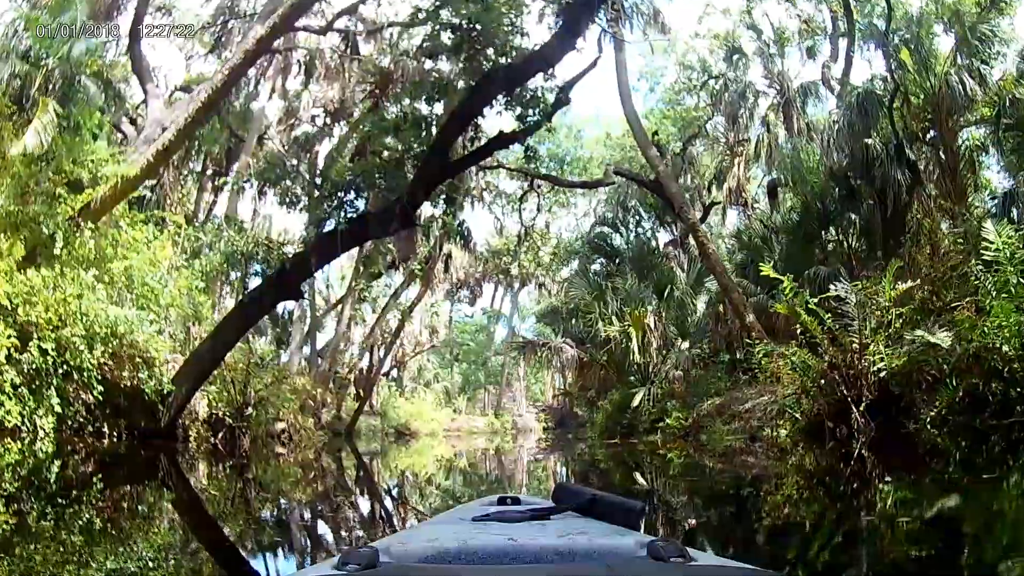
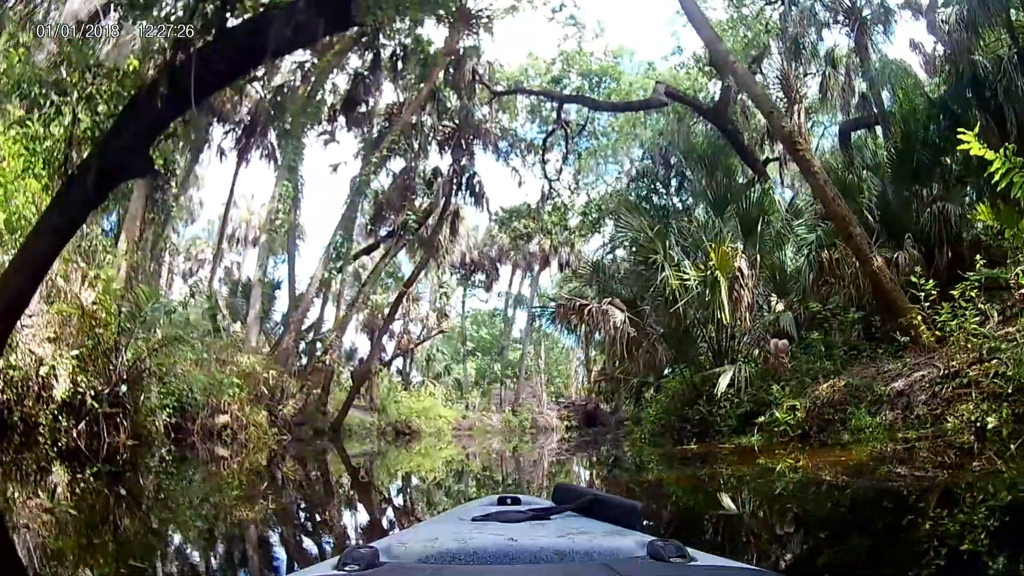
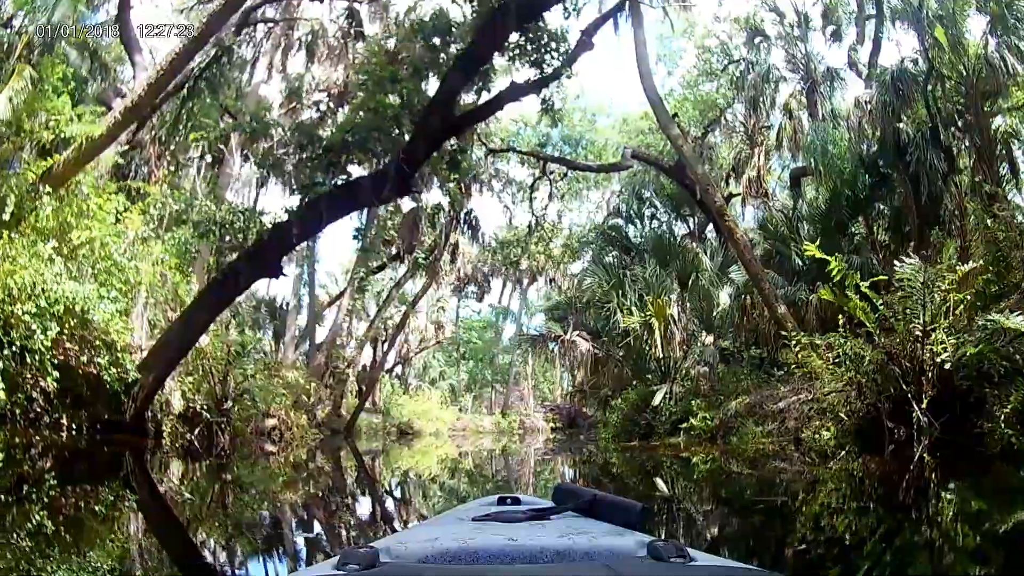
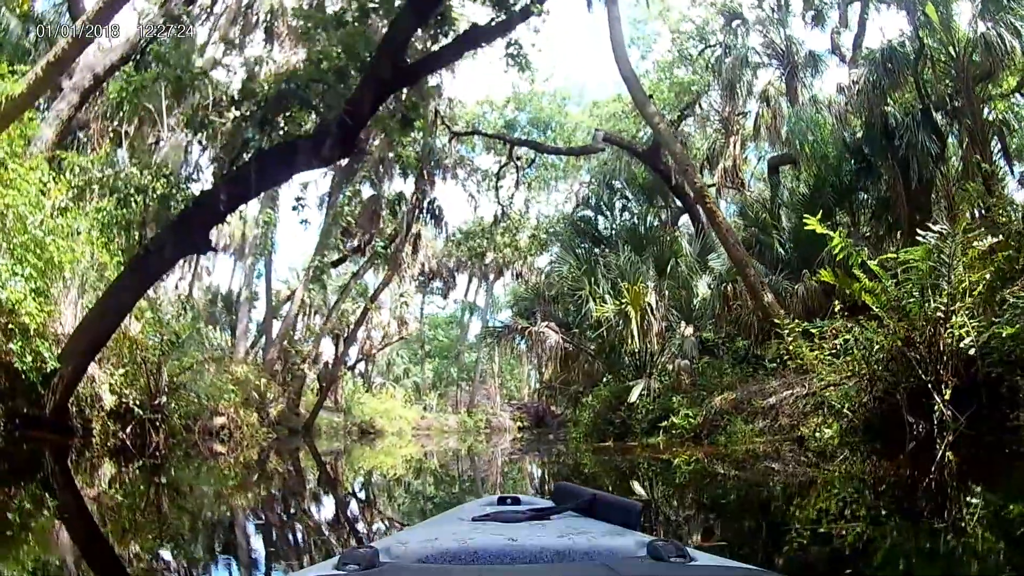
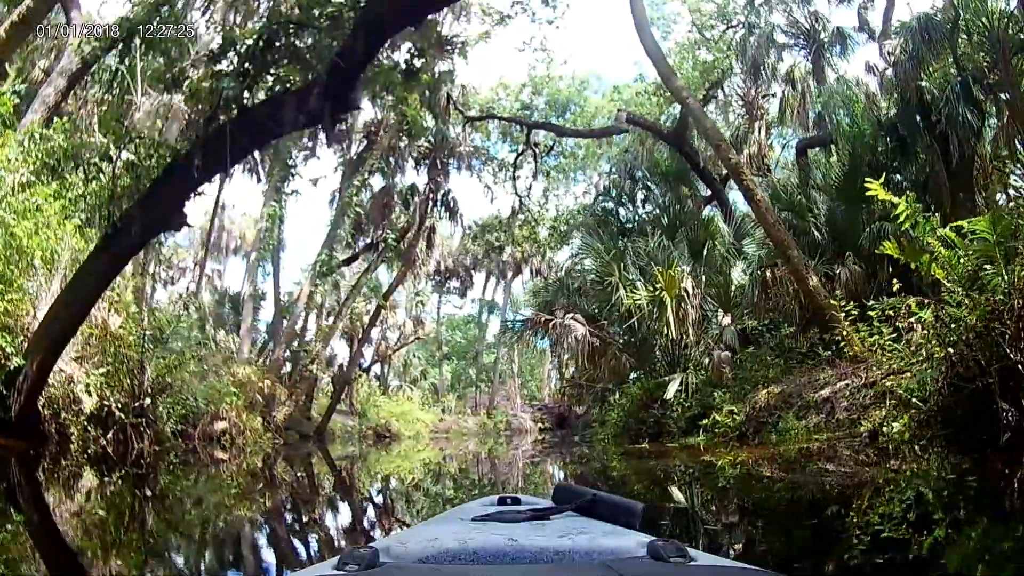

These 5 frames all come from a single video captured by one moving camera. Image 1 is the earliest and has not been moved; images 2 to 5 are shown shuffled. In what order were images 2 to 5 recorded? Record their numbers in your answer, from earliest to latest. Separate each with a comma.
3, 4, 5, 2
